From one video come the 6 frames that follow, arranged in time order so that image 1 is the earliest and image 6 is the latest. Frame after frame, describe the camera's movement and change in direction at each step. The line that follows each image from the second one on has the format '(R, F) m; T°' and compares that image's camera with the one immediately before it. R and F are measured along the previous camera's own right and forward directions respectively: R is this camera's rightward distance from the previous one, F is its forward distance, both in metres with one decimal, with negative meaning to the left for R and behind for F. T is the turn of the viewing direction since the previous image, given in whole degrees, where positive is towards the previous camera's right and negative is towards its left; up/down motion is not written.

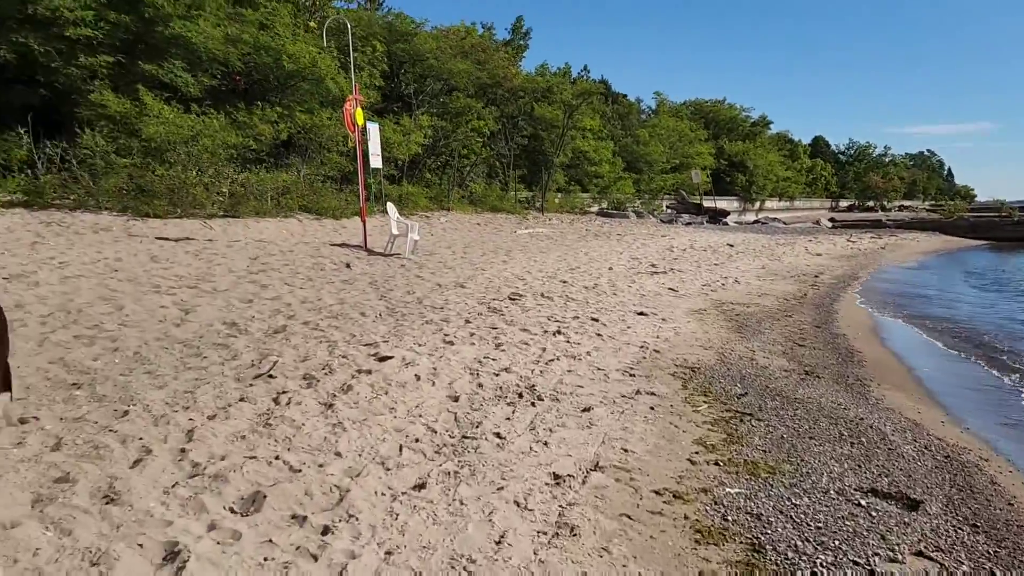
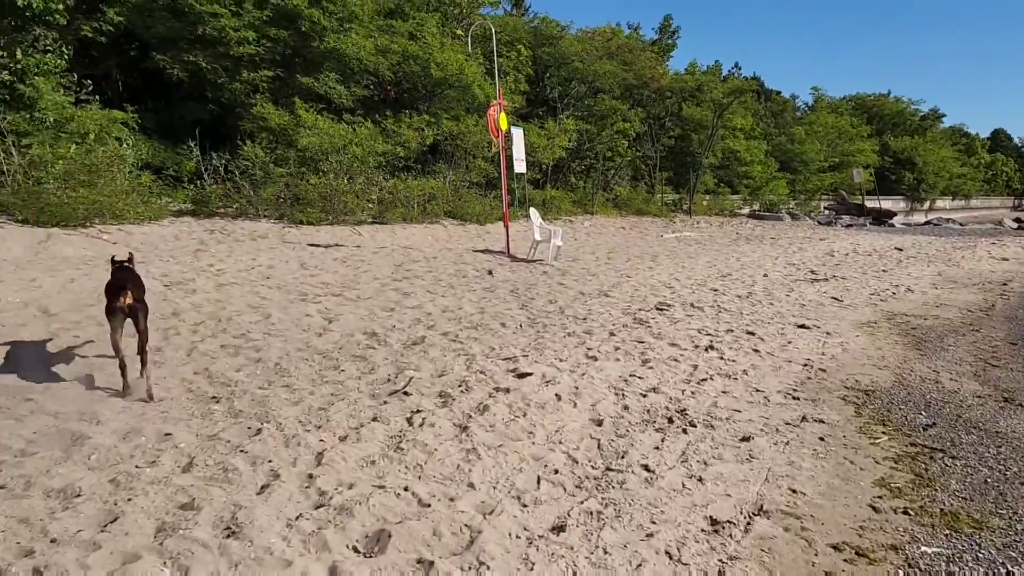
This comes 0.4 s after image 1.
(0.0, +0.3) m; -10°
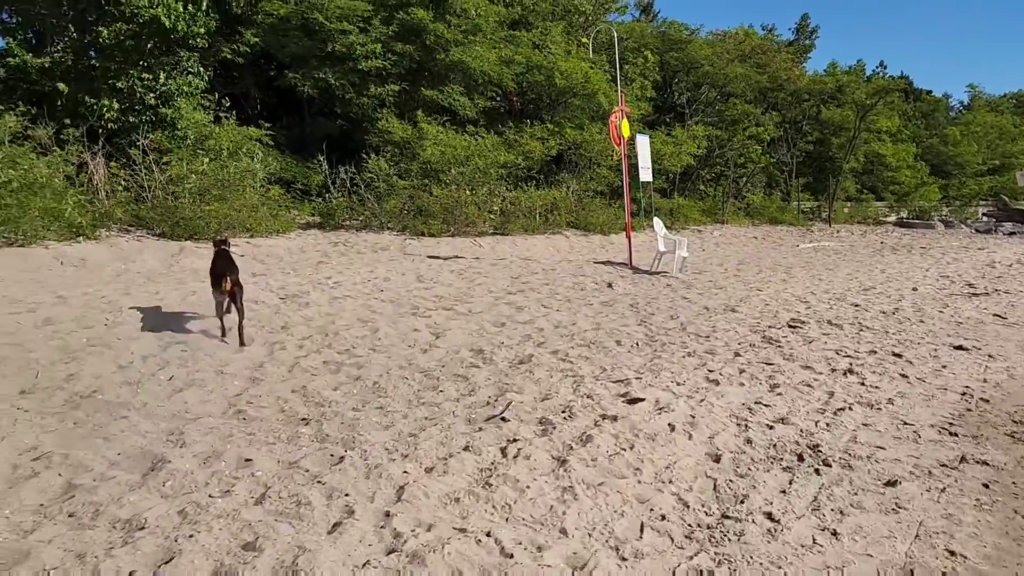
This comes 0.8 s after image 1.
(+0.1, +0.3) m; -9°
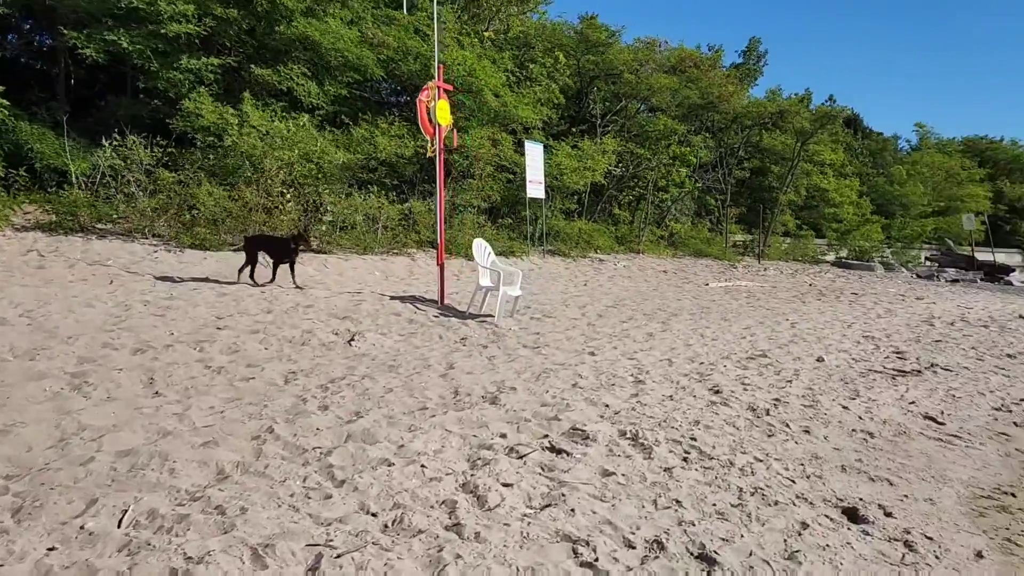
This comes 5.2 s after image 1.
(+1.8, +2.9) m; +3°
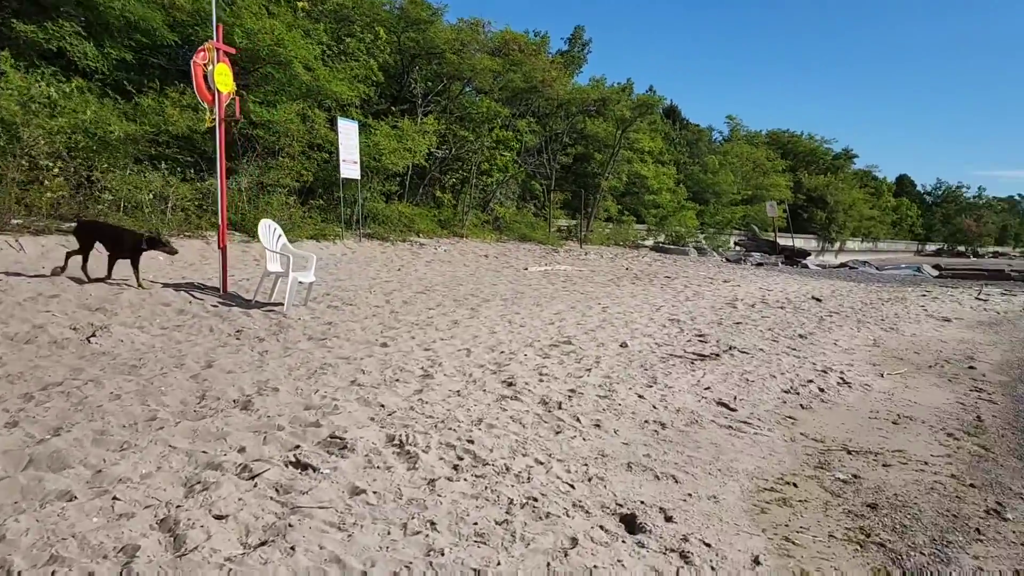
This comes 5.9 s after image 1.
(+0.4, +0.4) m; +11°
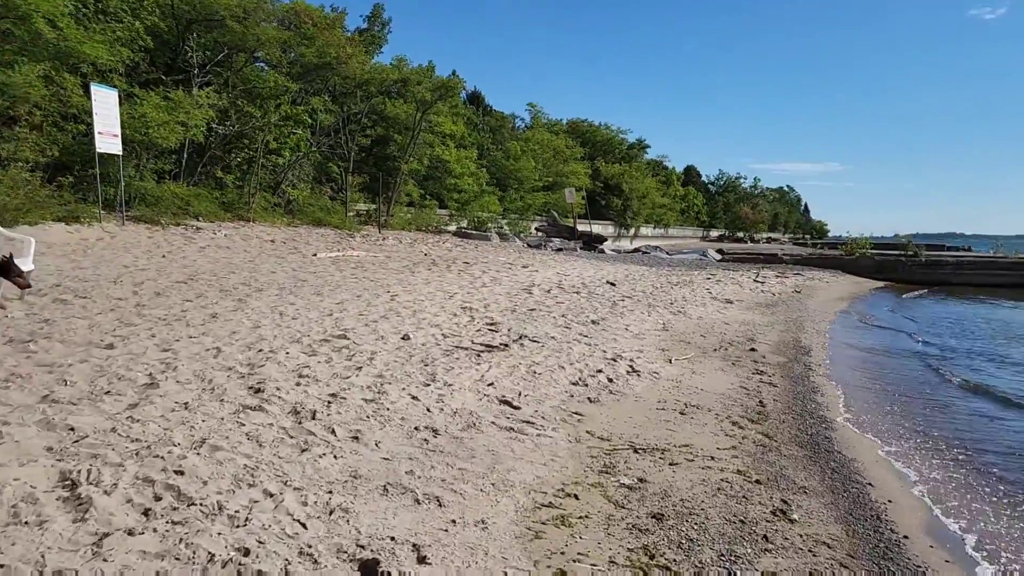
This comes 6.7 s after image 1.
(+0.3, +0.6) m; +13°
